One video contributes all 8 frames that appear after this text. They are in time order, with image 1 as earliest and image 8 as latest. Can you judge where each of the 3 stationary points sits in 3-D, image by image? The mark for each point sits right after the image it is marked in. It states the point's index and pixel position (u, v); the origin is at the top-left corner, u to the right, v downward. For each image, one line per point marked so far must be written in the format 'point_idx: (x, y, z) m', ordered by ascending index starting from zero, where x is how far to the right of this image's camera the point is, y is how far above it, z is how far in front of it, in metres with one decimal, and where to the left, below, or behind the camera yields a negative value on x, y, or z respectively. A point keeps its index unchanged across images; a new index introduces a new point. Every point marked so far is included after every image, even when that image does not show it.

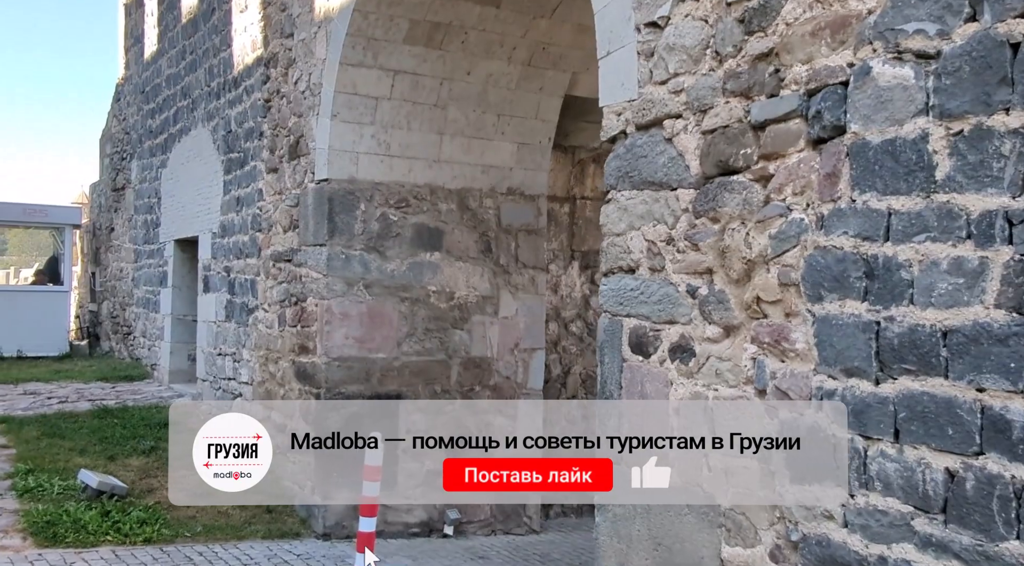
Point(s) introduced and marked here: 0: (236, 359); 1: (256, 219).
0: (-2.1, -0.6, +5.9) m
1: (-1.8, +0.5, +5.5) m
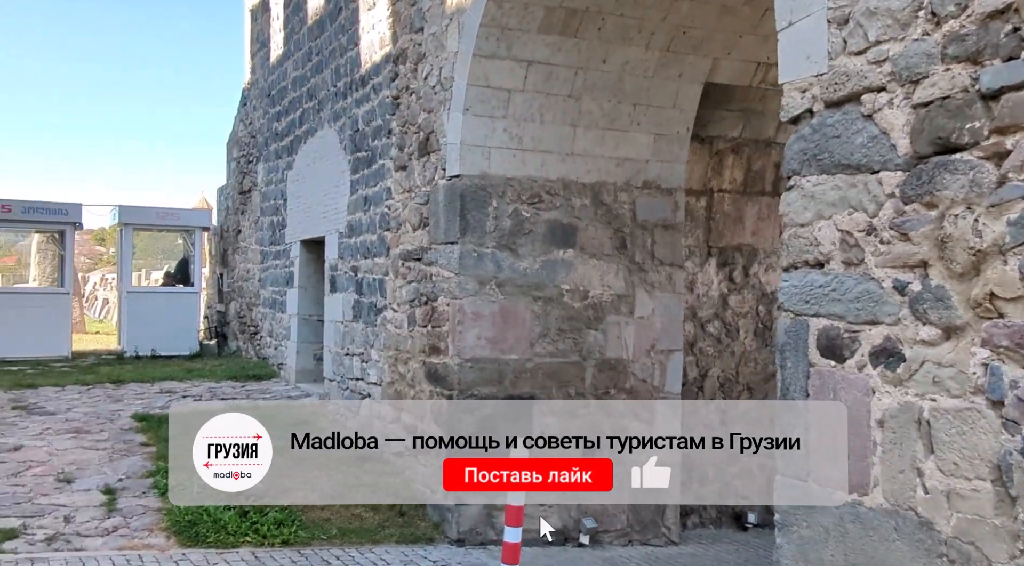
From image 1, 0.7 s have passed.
0: (-1.1, -0.6, +5.8) m
1: (-0.9, +0.5, +5.4) m
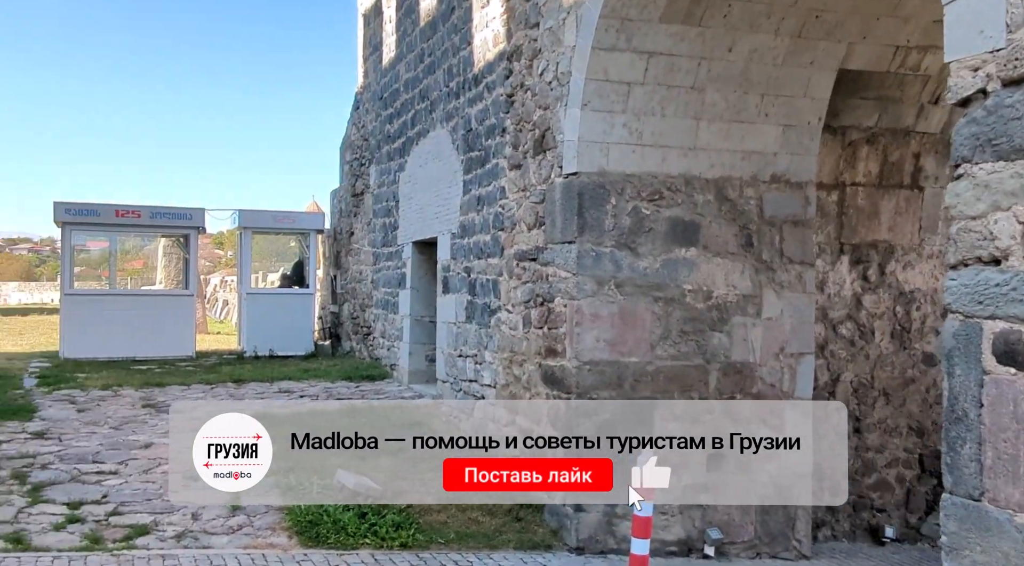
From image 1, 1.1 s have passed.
0: (-0.3, -0.6, +5.8) m
1: (-0.1, +0.5, +5.3) m
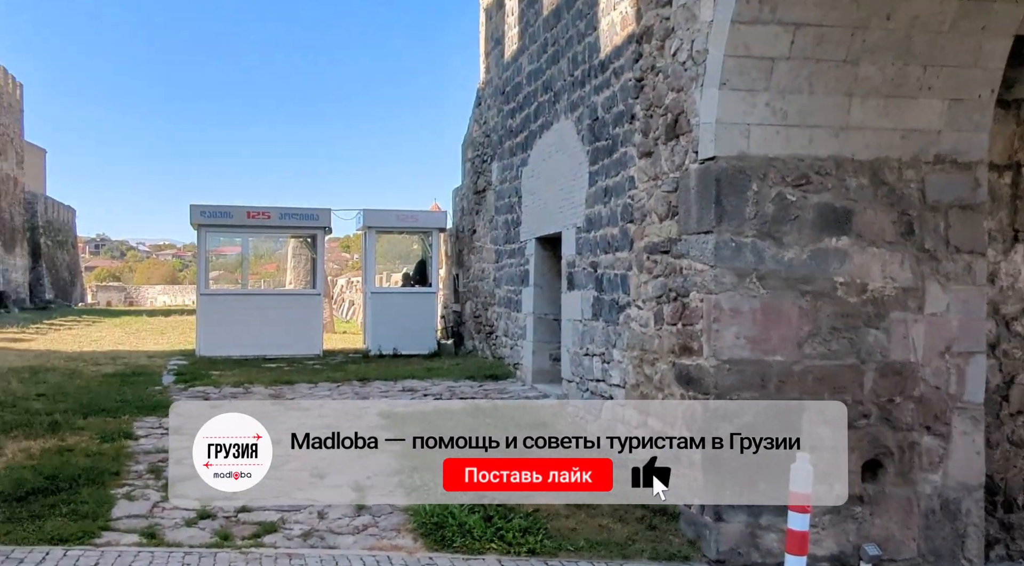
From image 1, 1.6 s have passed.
0: (+0.7, -0.6, +5.6) m
1: (+0.8, +0.5, +5.1) m
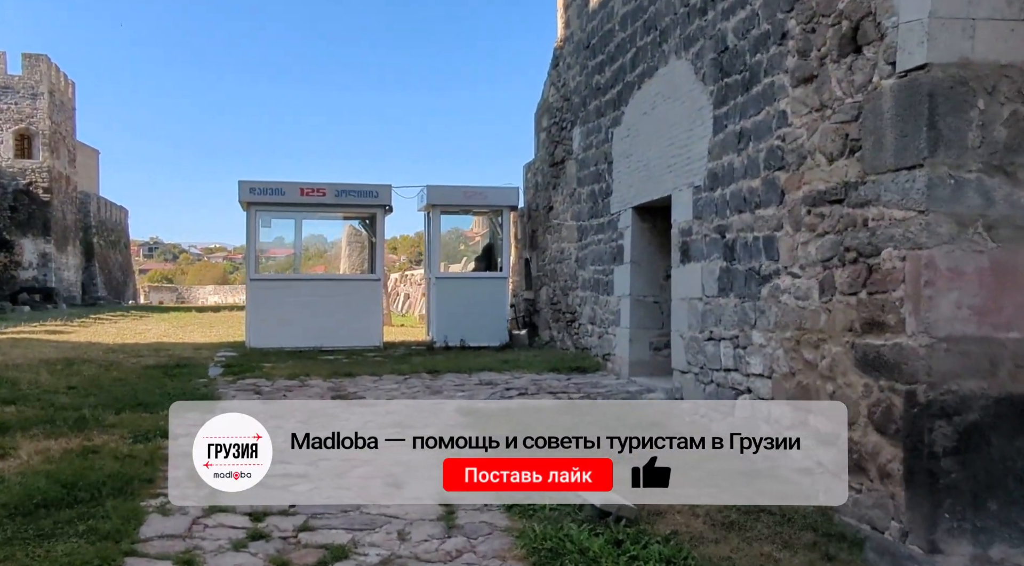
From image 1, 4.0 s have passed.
0: (+1.4, -0.4, +4.5) m
1: (+1.4, +0.7, +4.0) m
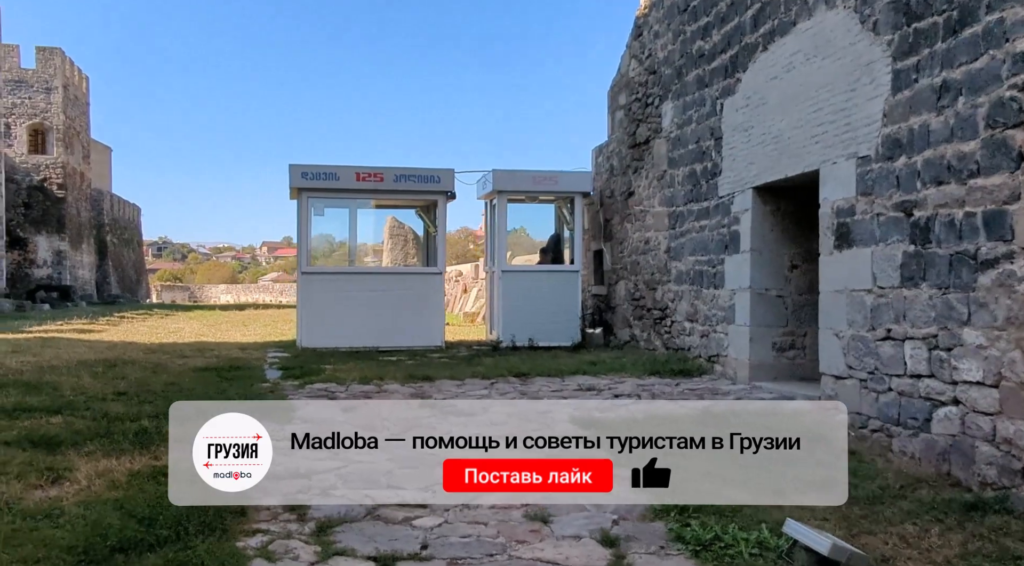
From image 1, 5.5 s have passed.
0: (+2.1, -0.3, +3.7) m
1: (+2.2, +0.8, +3.2) m
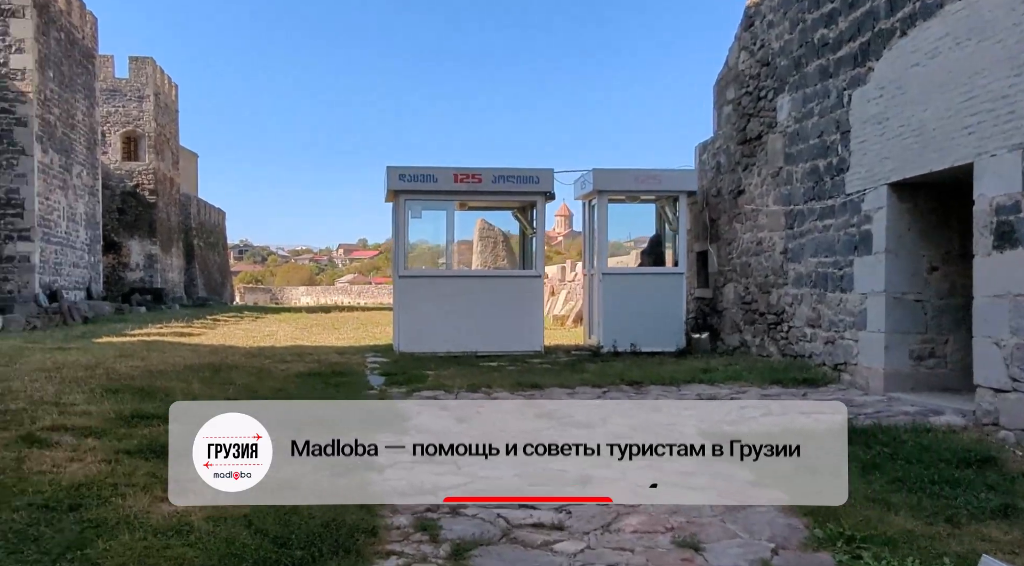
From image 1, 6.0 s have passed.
0: (+2.7, -0.3, +3.3) m
1: (+2.7, +0.7, +2.8) m
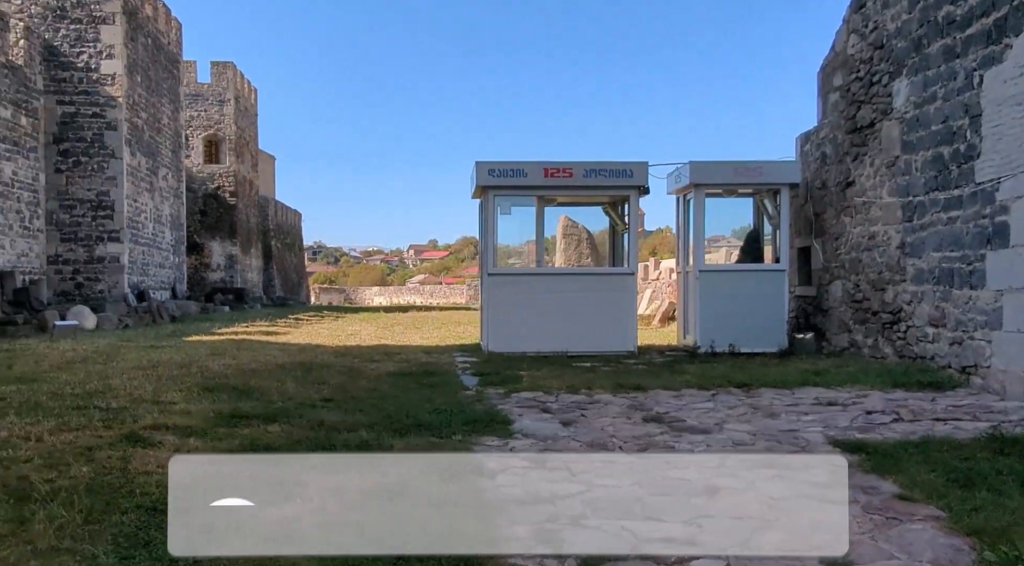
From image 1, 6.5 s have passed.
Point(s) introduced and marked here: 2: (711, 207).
0: (+3.2, -0.3, +2.8) m
1: (+3.2, +0.8, +2.3) m
2: (+2.2, +0.8, +7.7) m
